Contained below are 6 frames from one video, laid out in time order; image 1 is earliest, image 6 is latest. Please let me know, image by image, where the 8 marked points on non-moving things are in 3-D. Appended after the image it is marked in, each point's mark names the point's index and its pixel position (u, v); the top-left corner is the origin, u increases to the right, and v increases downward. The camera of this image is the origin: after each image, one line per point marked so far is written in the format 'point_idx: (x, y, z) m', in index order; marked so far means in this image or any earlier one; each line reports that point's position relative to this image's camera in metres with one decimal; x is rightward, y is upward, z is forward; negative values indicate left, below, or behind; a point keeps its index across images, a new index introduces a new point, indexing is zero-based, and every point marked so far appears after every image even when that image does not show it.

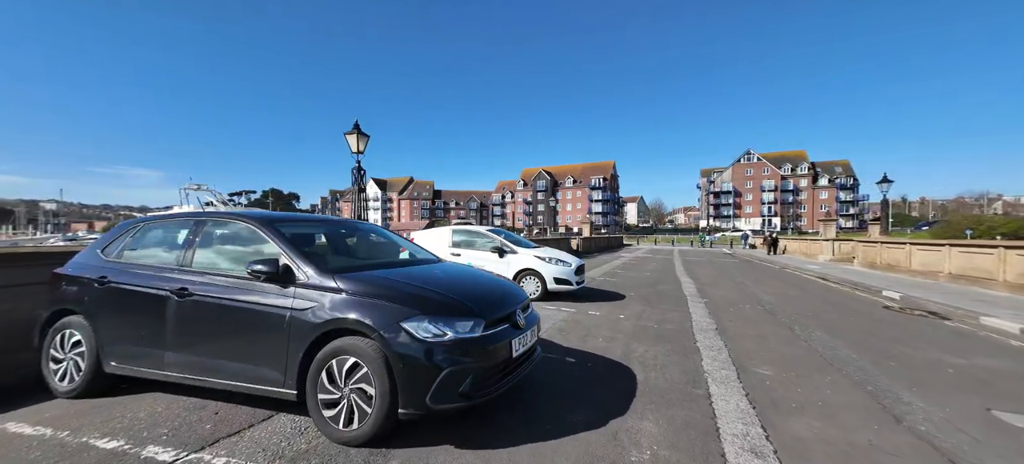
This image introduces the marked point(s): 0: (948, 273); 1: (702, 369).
0: (+14.7, -1.4, +12.6) m
1: (+2.1, -1.5, +4.2) m
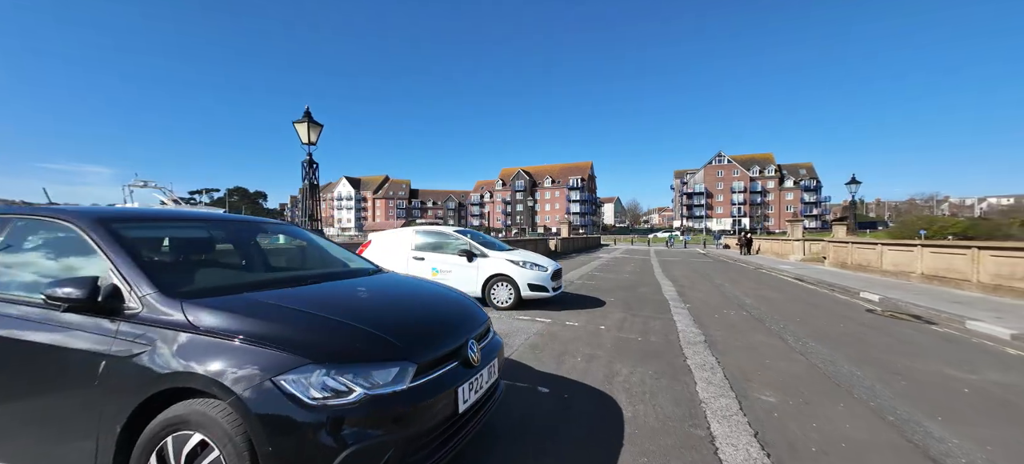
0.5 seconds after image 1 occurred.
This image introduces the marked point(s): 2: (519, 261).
0: (+13.8, -1.4, +12.6) m
1: (+1.8, -1.6, +3.5) m
2: (+0.1, -0.5, +7.0) m
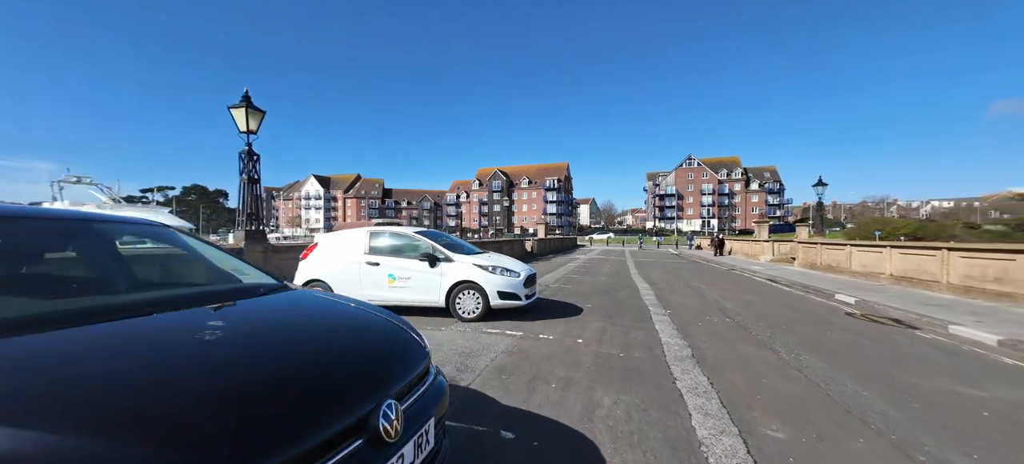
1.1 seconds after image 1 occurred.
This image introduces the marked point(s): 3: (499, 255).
0: (+12.9, -1.4, +12.7) m
1: (+1.4, -1.6, +2.9) m
2: (-0.4, -0.6, +6.3) m
3: (-0.2, -0.4, +6.9) m
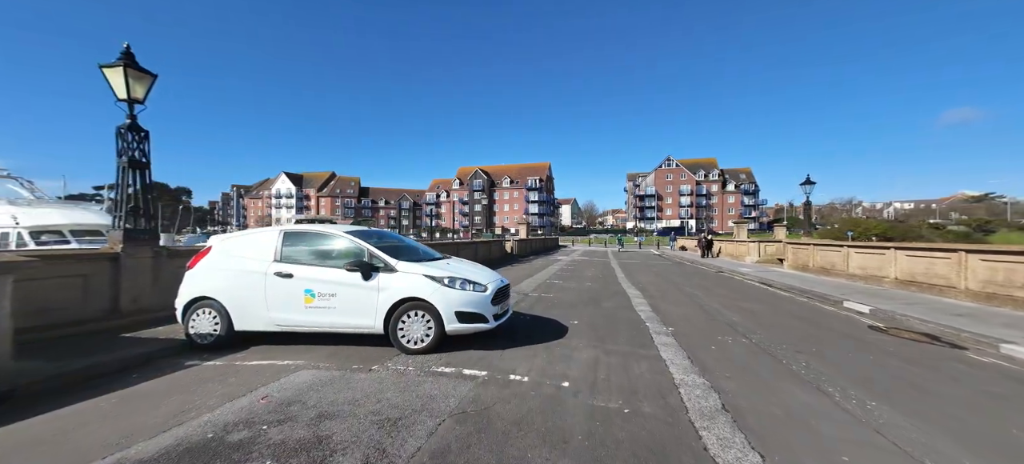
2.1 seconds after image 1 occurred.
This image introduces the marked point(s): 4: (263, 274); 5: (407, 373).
0: (+12.1, -1.5, +11.8) m
1: (+1.1, -1.6, +1.4) m
2: (-0.9, -0.6, +4.7) m
3: (-0.7, -0.5, +5.3) m
4: (-3.1, -0.5, +4.7) m
5: (-1.1, -1.5, +3.9) m
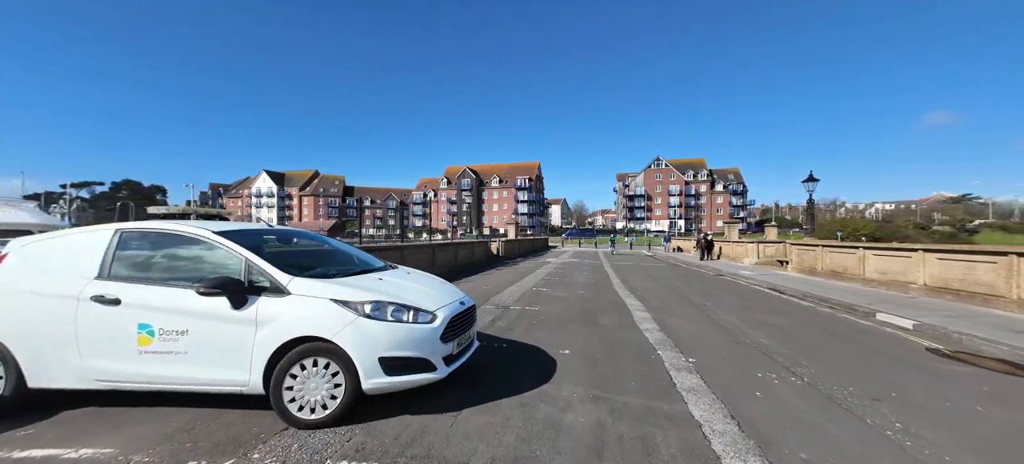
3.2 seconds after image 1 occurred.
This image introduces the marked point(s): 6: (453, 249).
0: (+11.5, -1.5, +10.5) m
1: (+0.9, -1.6, -0.2) m
2: (-1.2, -0.6, +3.0) m
3: (-1.1, -0.5, +3.6) m
4: (-3.5, -0.5, +3.0) m
5: (-1.4, -1.5, +2.2) m
6: (-2.8, -0.8, +17.8) m
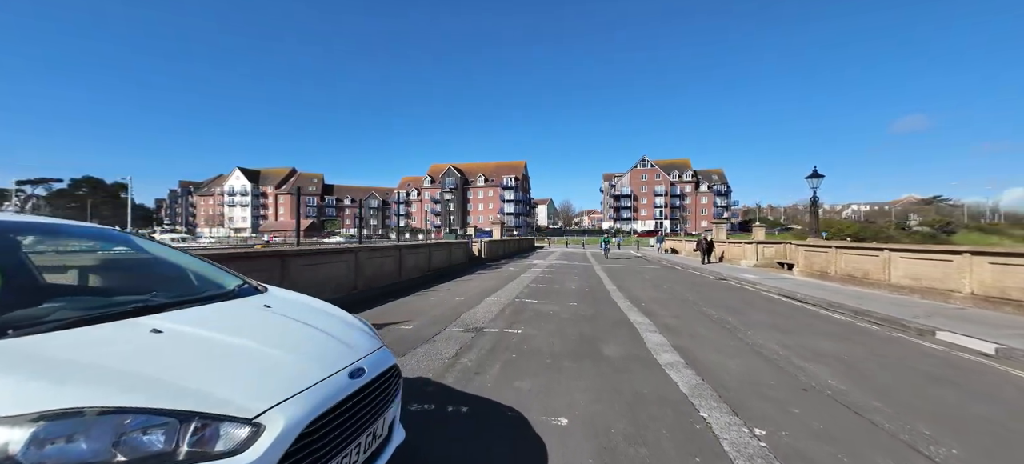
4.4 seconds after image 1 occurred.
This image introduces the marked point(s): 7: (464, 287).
0: (+11.0, -1.5, +9.0) m
1: (+0.7, -1.6, -2.1) m
2: (-1.4, -0.6, +1.1) m
3: (-1.3, -0.4, +1.7) m
4: (-3.7, -0.5, +0.9) m
5: (-1.6, -1.4, +0.3) m
6: (-3.6, -0.8, +15.8) m
7: (-1.5, -1.8, +12.1) m
